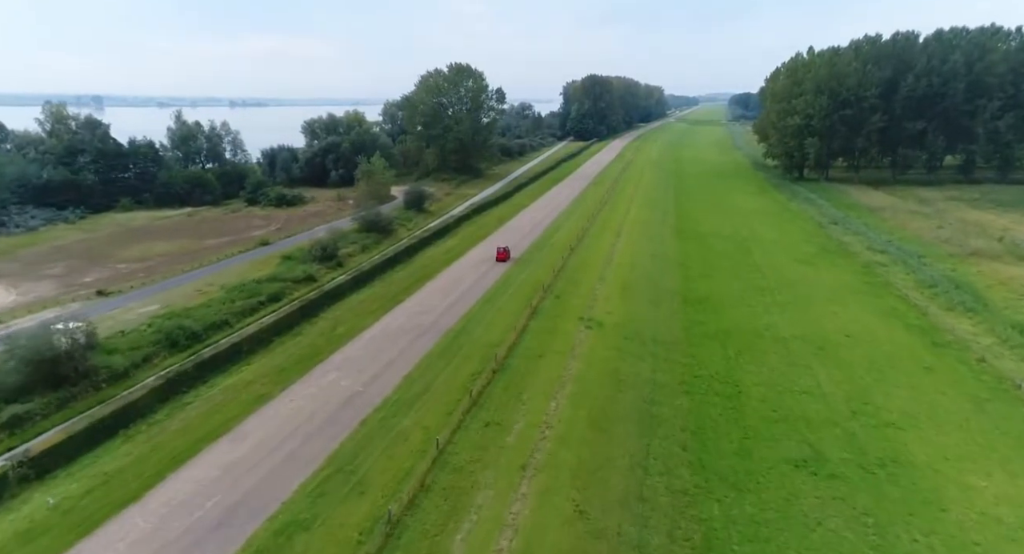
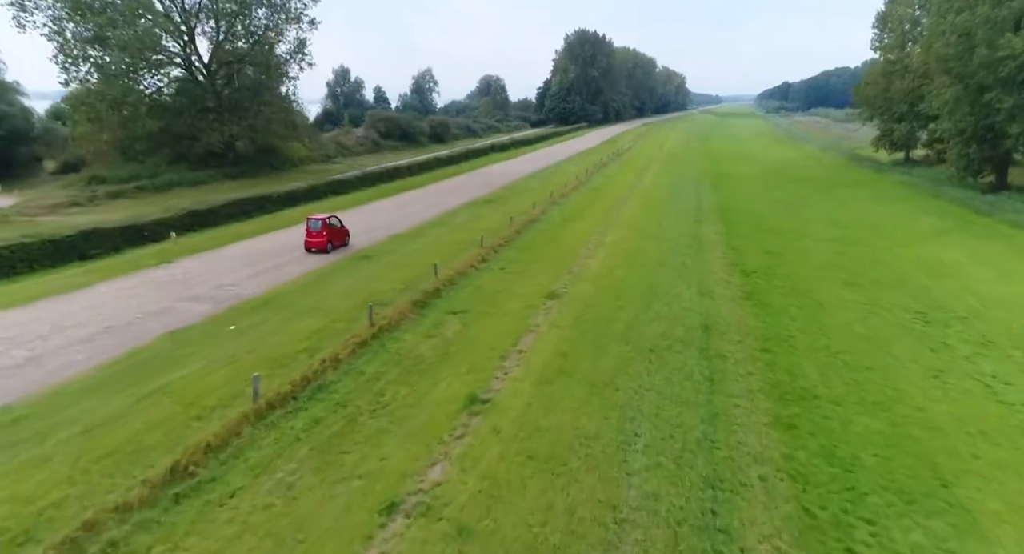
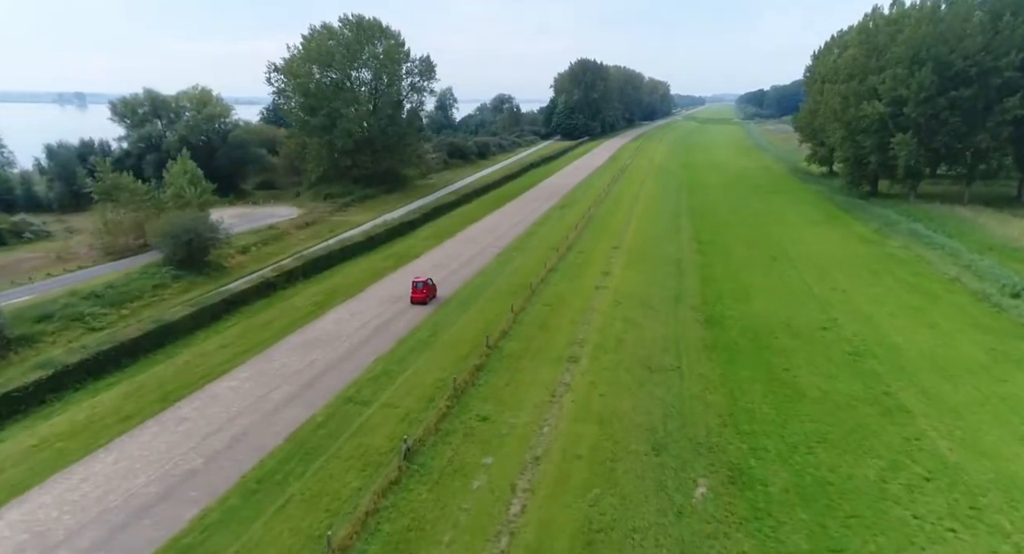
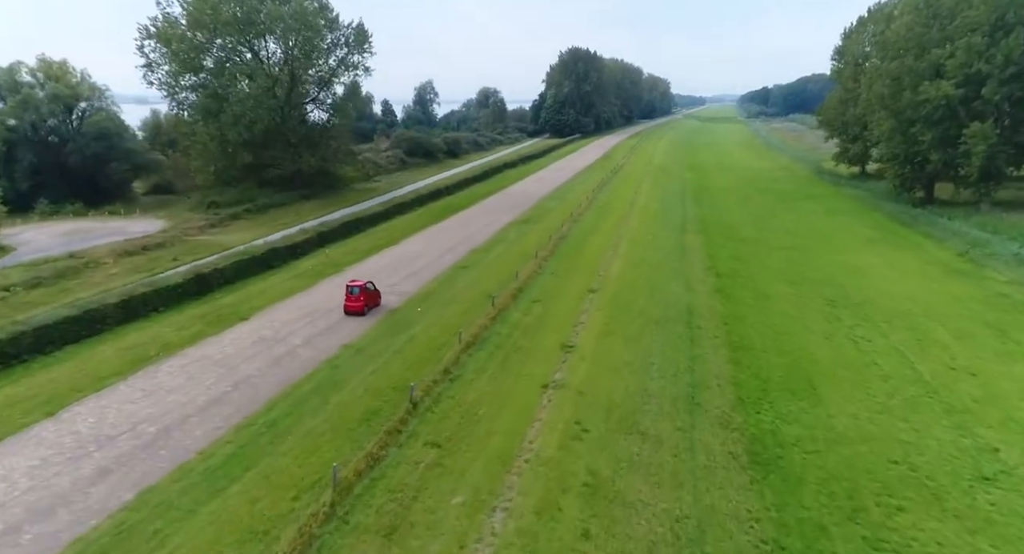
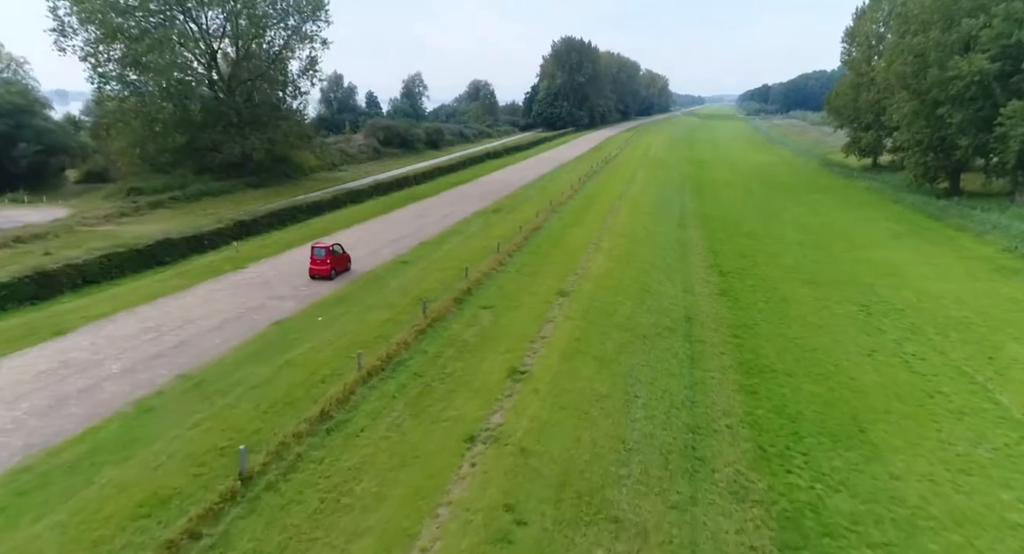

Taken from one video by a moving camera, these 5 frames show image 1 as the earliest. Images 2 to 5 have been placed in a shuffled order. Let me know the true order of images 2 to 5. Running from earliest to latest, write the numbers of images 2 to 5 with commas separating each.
3, 4, 5, 2
